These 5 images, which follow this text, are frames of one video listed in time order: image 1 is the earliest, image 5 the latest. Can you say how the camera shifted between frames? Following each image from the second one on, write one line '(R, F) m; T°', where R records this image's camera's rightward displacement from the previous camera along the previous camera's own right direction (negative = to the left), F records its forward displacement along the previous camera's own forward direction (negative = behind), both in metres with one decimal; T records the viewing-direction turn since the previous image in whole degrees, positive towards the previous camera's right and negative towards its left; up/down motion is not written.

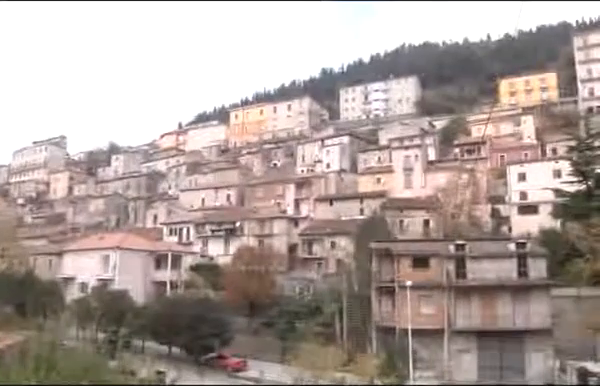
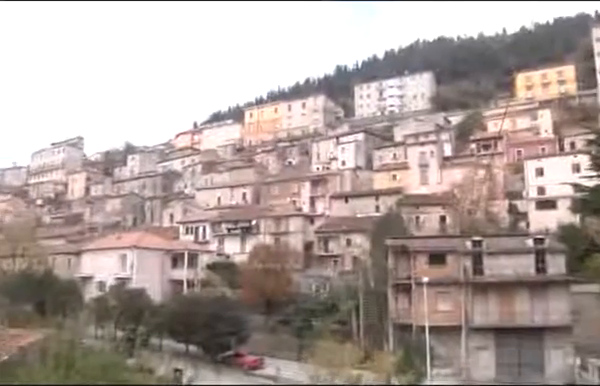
(+0.4, 0.0) m; -2°
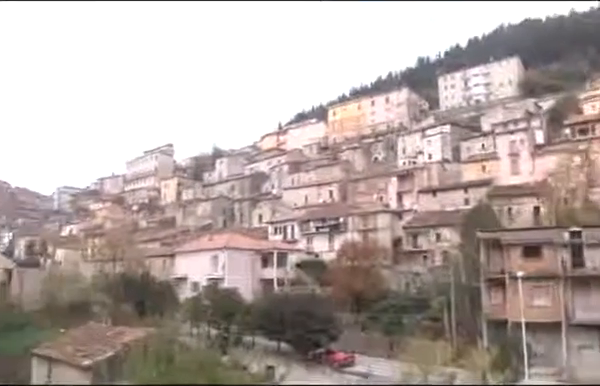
(+1.3, +0.1) m; -10°
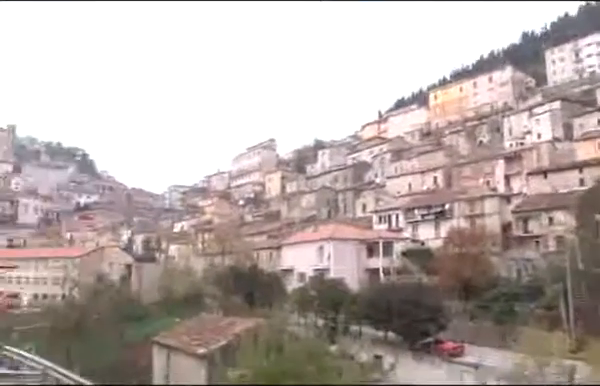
(+1.2, +0.1) m; -11°
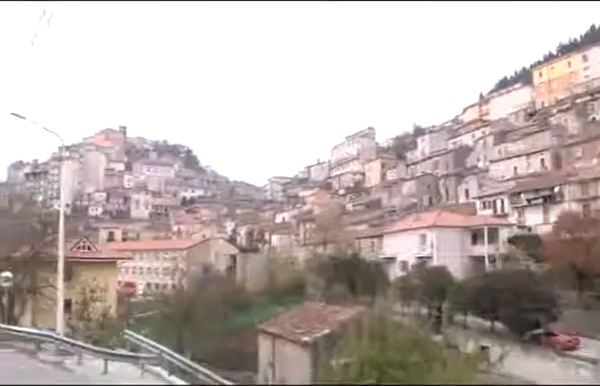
(+1.1, +0.1) m; -10°
